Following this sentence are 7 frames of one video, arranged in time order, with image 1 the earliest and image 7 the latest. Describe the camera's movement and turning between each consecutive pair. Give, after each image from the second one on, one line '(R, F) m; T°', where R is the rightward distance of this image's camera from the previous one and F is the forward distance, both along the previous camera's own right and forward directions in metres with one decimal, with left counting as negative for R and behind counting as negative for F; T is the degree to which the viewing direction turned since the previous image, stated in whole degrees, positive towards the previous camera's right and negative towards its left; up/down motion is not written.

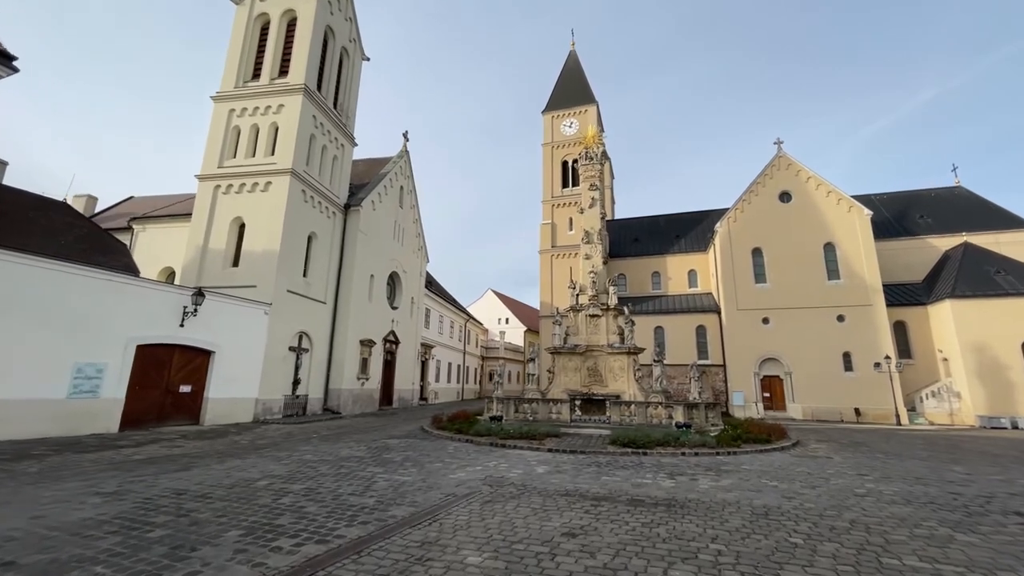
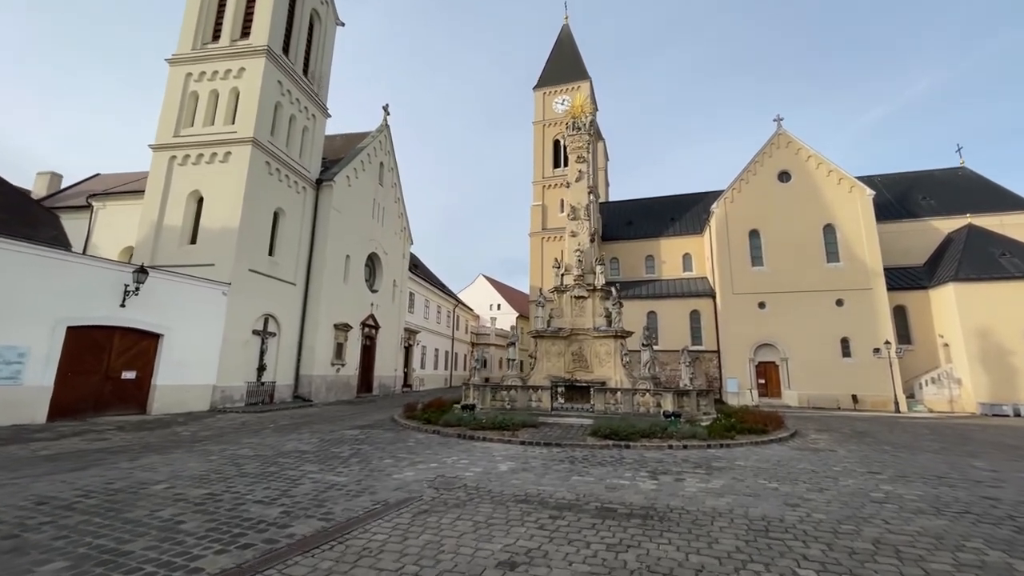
(+0.7, +1.3) m; 0°
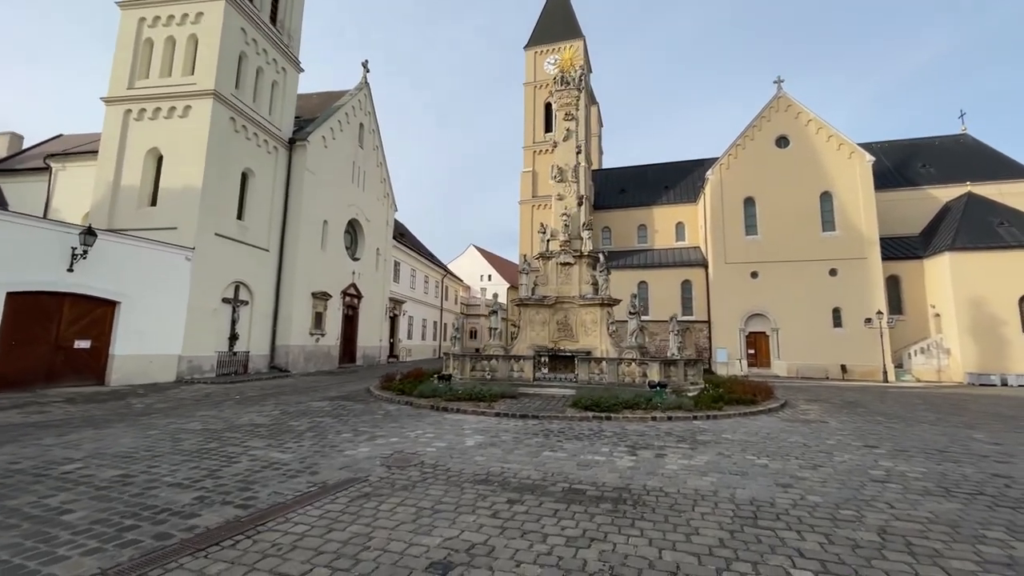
(+0.4, +0.8) m; +1°
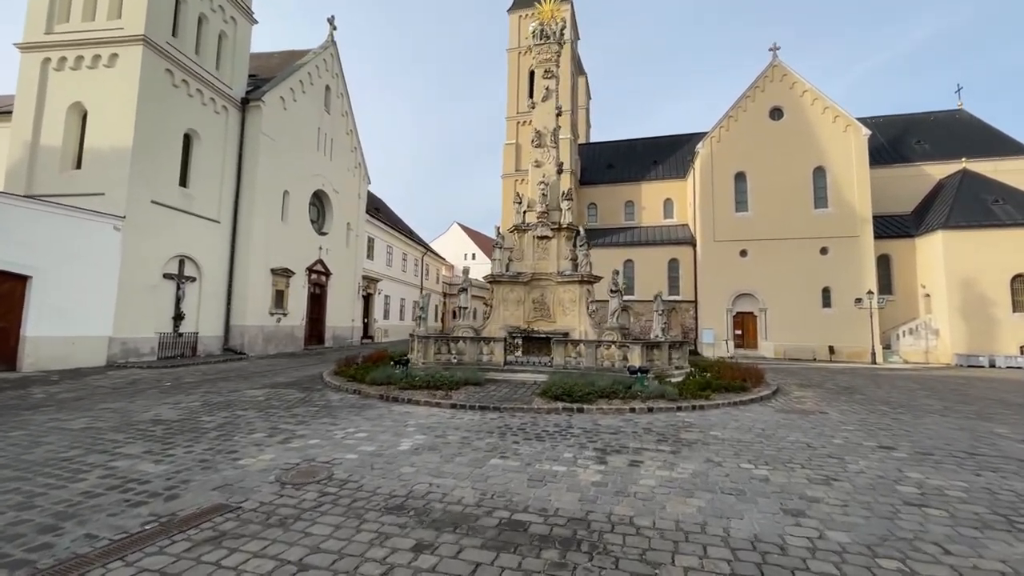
(+0.6, +1.4) m; +1°
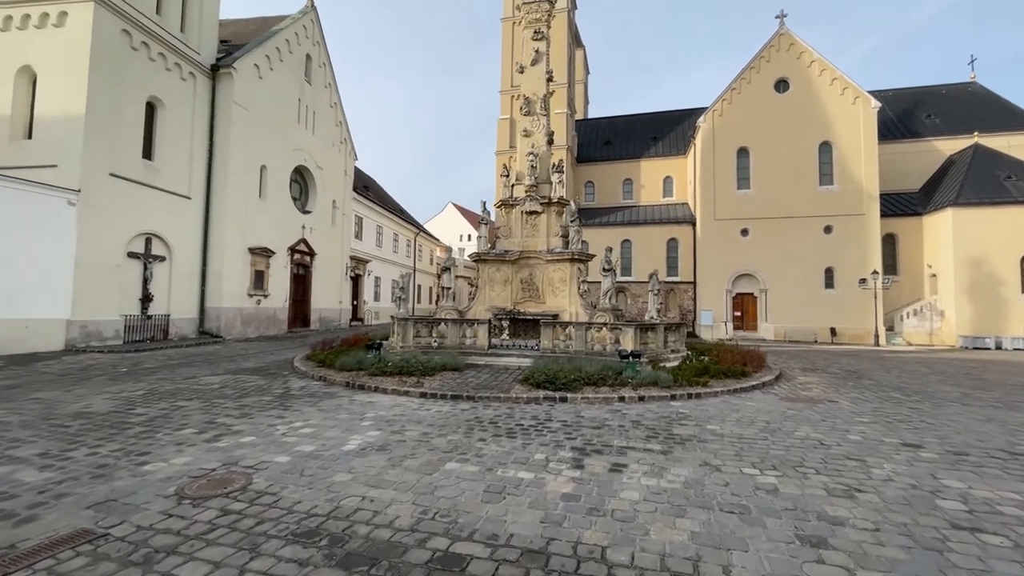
(+0.4, +0.9) m; 0°
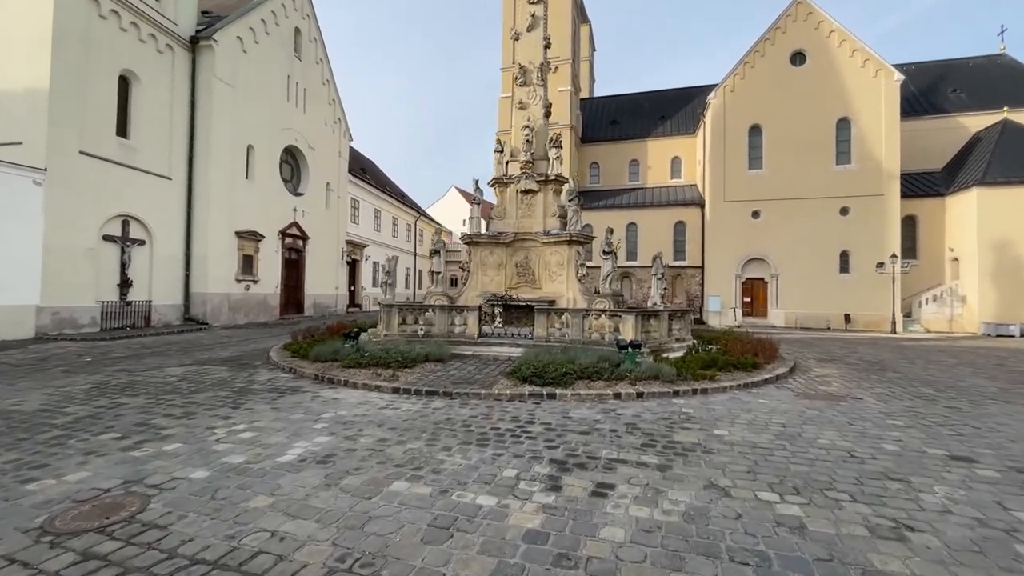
(+0.4, +0.9) m; -1°
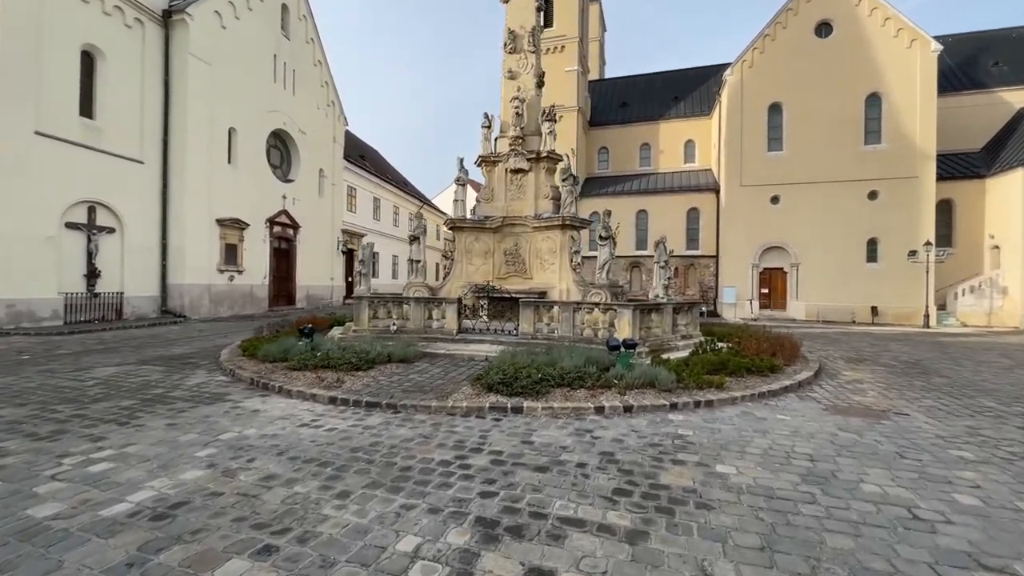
(+0.7, +1.3) m; -2°
